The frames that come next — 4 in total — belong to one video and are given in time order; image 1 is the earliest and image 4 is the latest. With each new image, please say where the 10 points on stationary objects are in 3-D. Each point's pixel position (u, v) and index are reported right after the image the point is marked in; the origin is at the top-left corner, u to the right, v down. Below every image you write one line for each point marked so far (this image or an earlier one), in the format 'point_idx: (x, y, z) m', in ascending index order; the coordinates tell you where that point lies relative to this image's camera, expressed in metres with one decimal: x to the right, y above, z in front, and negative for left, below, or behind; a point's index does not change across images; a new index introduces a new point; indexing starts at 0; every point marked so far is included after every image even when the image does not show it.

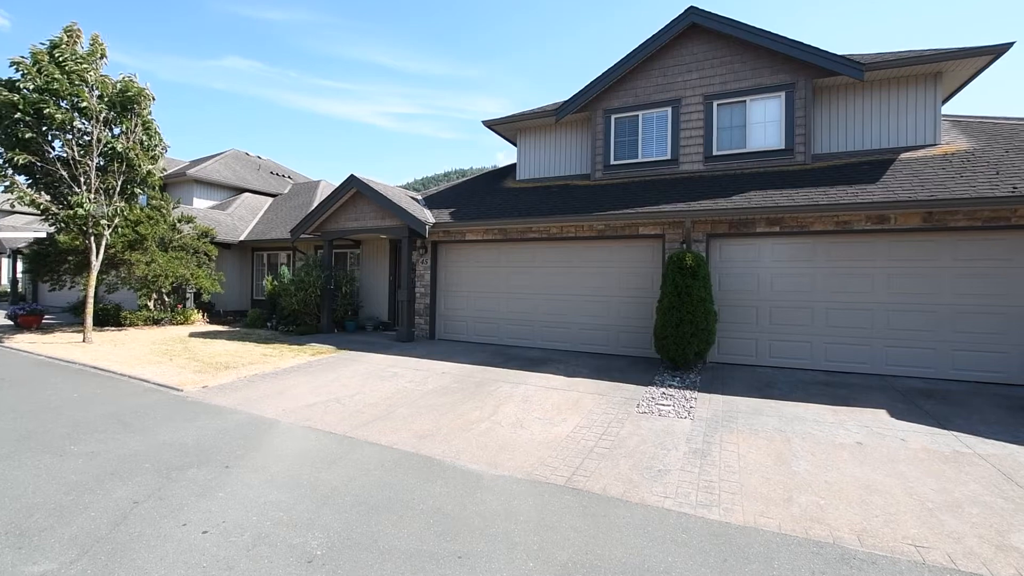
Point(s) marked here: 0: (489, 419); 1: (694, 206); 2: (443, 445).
0: (-0.3, -1.6, +6.1) m
1: (+3.3, +1.5, +8.7) m
2: (-0.7, -1.7, +5.3) m
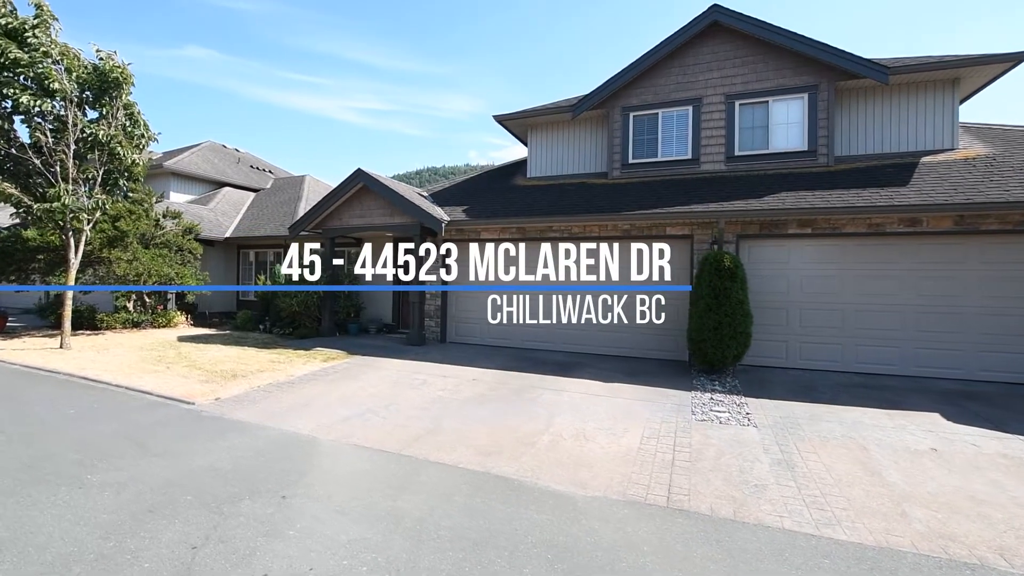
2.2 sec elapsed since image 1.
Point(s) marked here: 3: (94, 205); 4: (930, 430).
0: (+0.4, -1.7, +5.7) m
1: (+3.8, +1.4, +8.6) m
2: (0.0, -1.7, +4.9) m
3: (-8.4, +1.7, +9.9) m
4: (+4.9, -1.7, +5.8) m
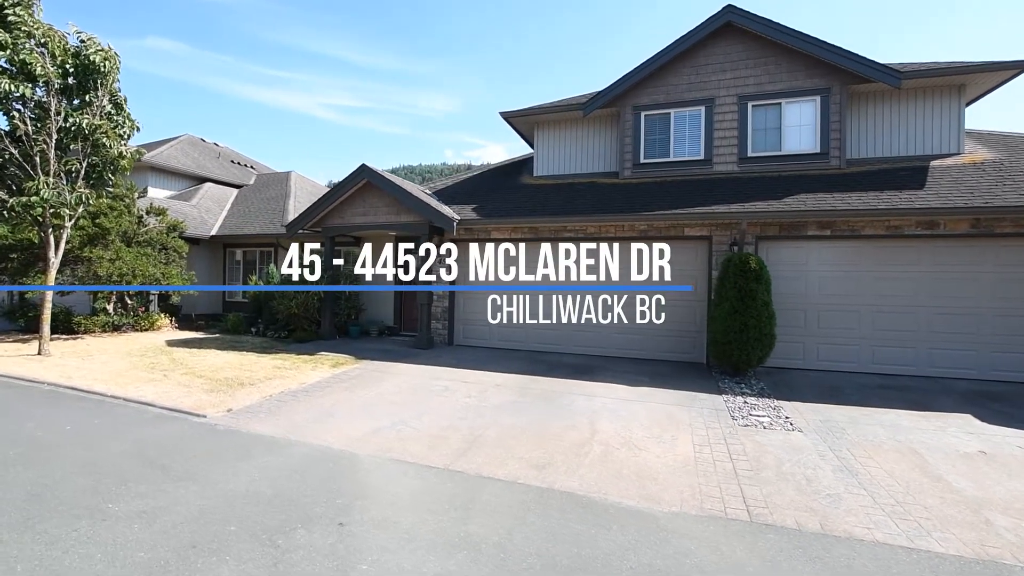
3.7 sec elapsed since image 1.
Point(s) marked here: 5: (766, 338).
0: (+1.0, -1.7, +5.5) m
1: (+4.1, +1.4, +8.5) m
2: (+0.6, -1.8, +4.6) m
3: (-8.1, +1.6, +9.1) m
4: (+5.4, -1.7, +5.8) m
5: (+4.1, -0.8, +7.8) m
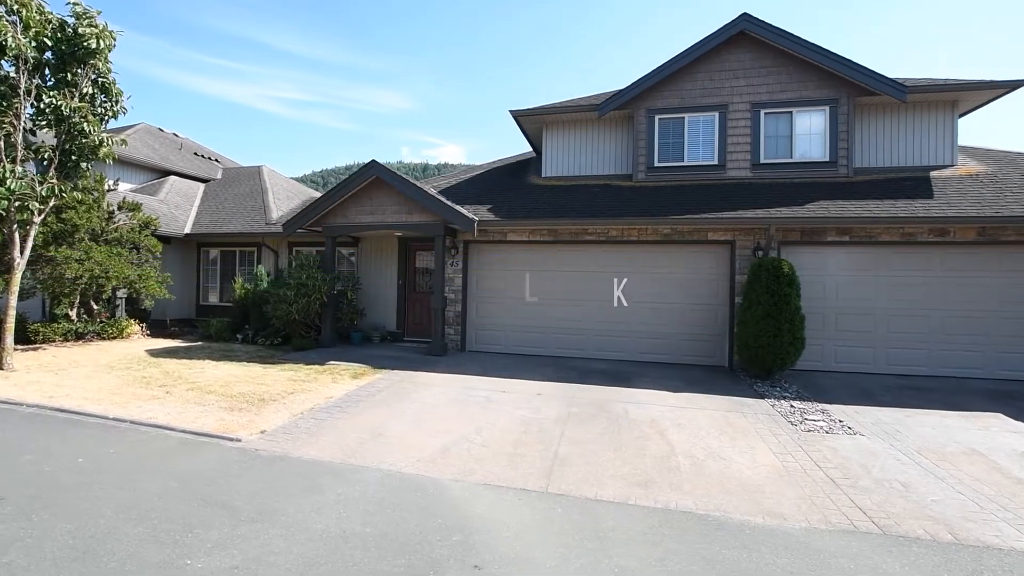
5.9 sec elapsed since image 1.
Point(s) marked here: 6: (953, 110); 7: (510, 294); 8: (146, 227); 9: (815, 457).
0: (+1.8, -1.8, +5.3) m
1: (+4.6, +1.3, +8.7) m
2: (+1.5, -1.9, +4.4) m
3: (-7.6, +1.6, +8.0) m
4: (+6.2, -1.8, +6.1) m
5: (+4.6, -0.9, +8.0) m
6: (+8.8, +3.5, +9.7) m
7: (+0.2, -0.2, +10.3) m
8: (-8.0, +1.3, +10.7) m
9: (+3.2, -1.8, +5.3) m
